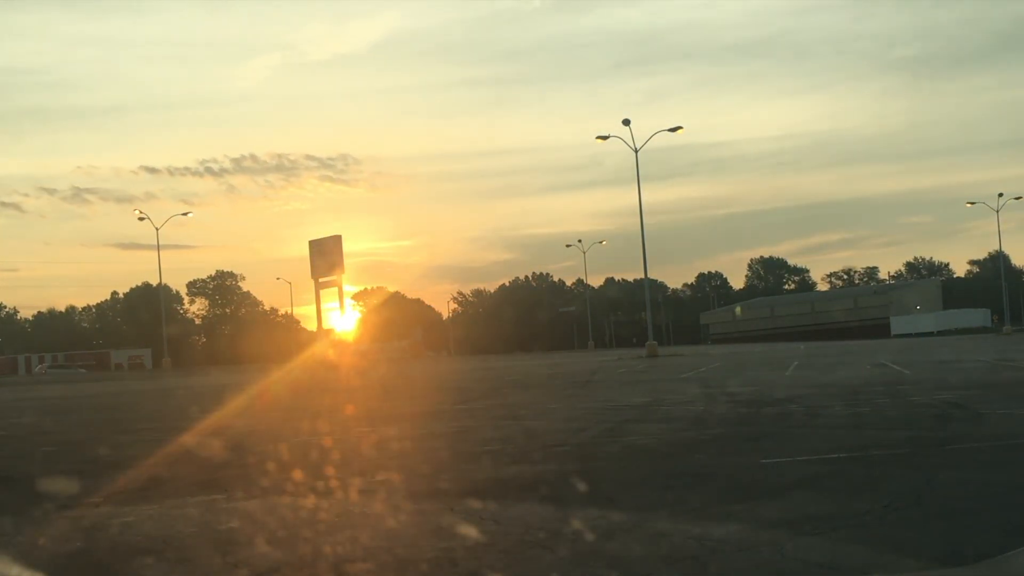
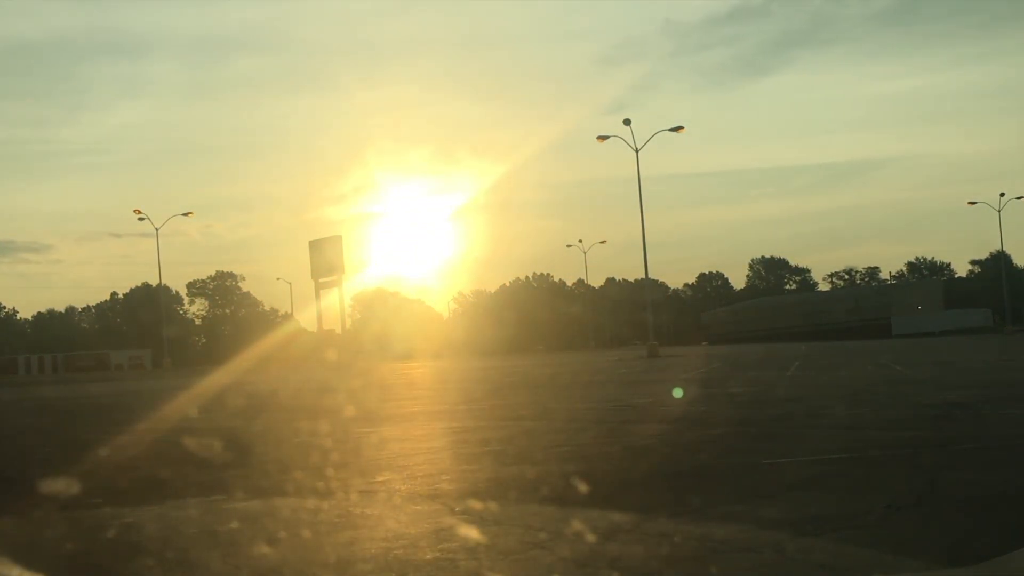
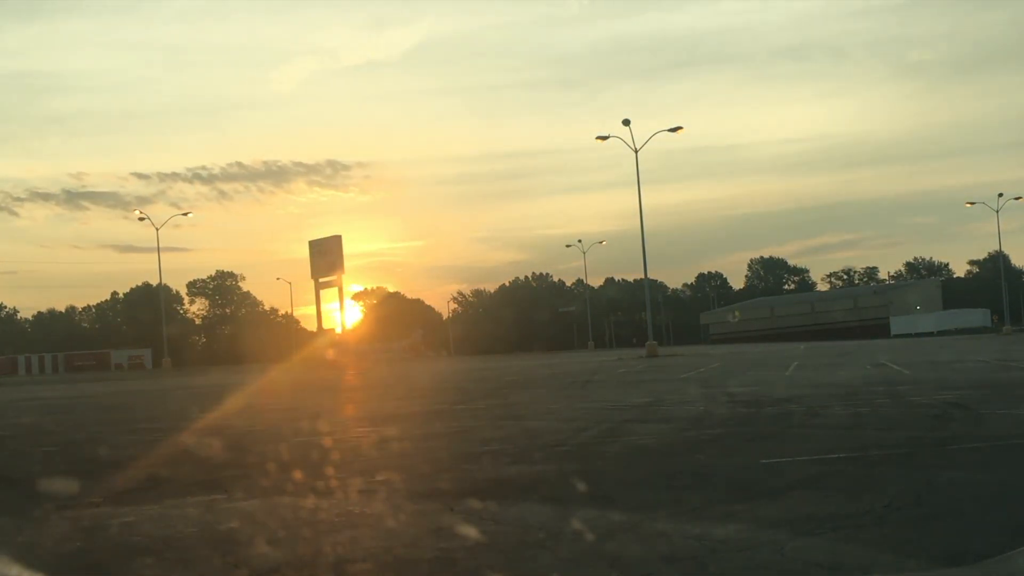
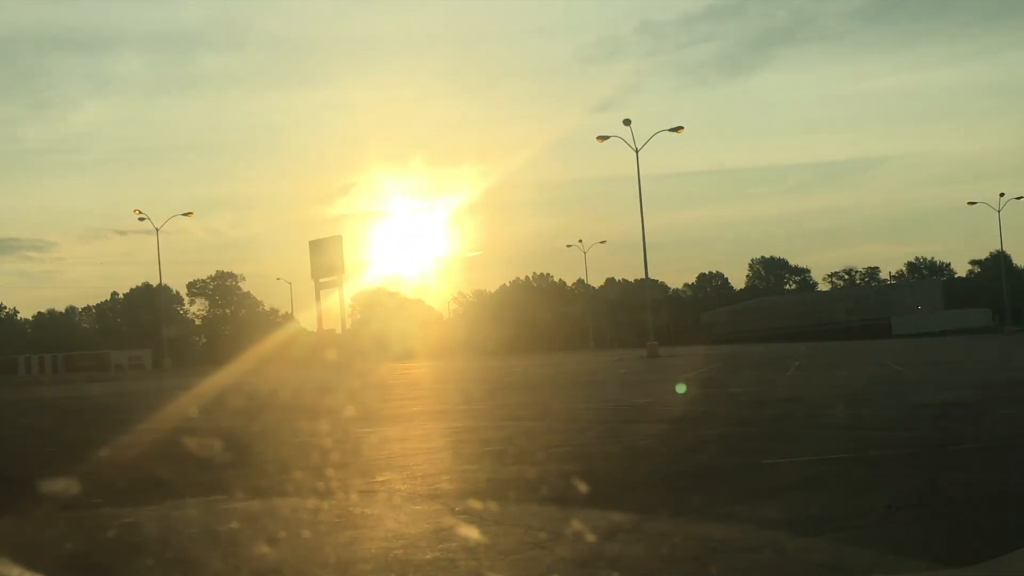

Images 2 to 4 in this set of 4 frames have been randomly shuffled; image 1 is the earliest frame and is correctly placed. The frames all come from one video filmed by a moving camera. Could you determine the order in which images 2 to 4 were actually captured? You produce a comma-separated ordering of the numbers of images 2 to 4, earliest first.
3, 4, 2
